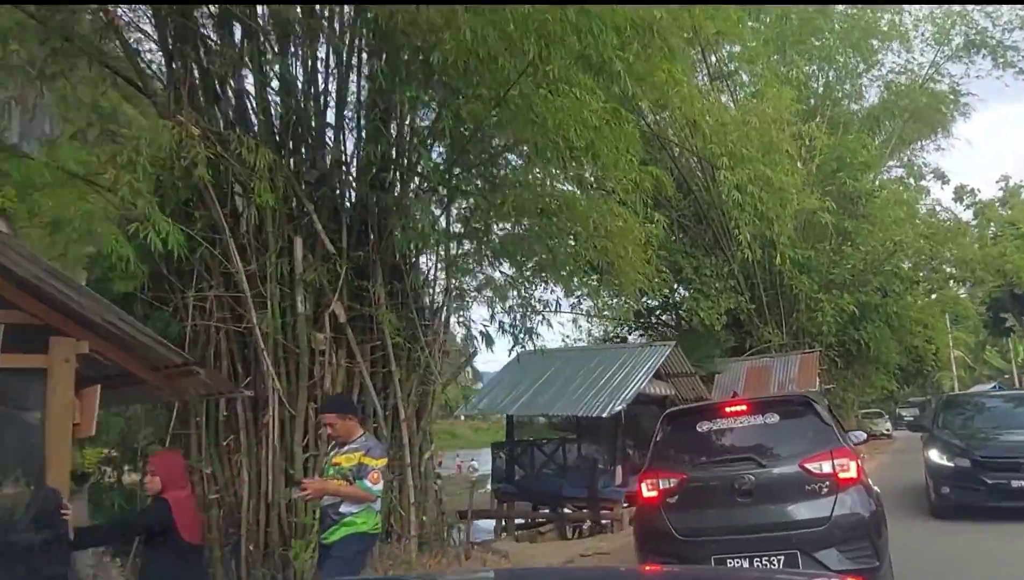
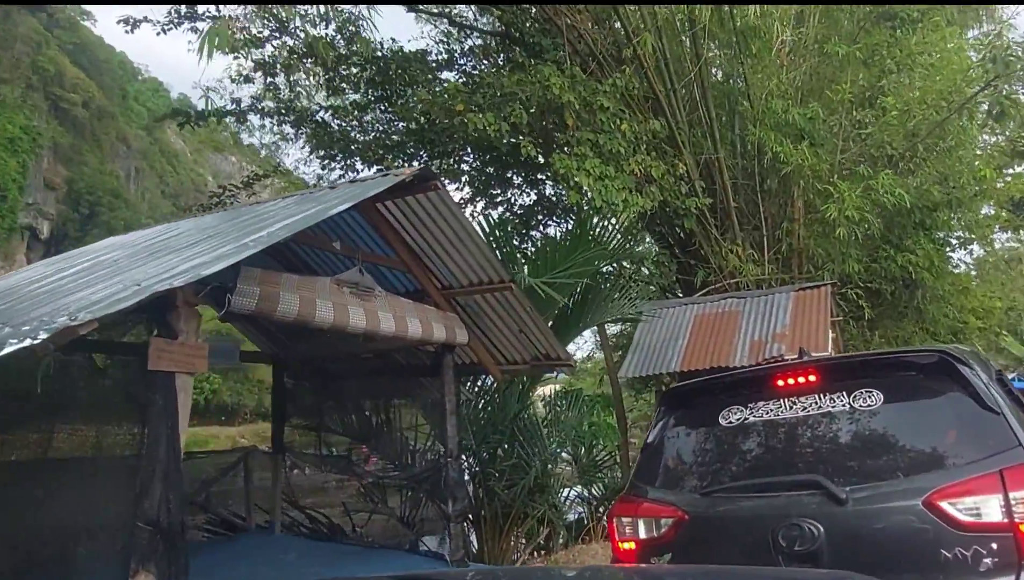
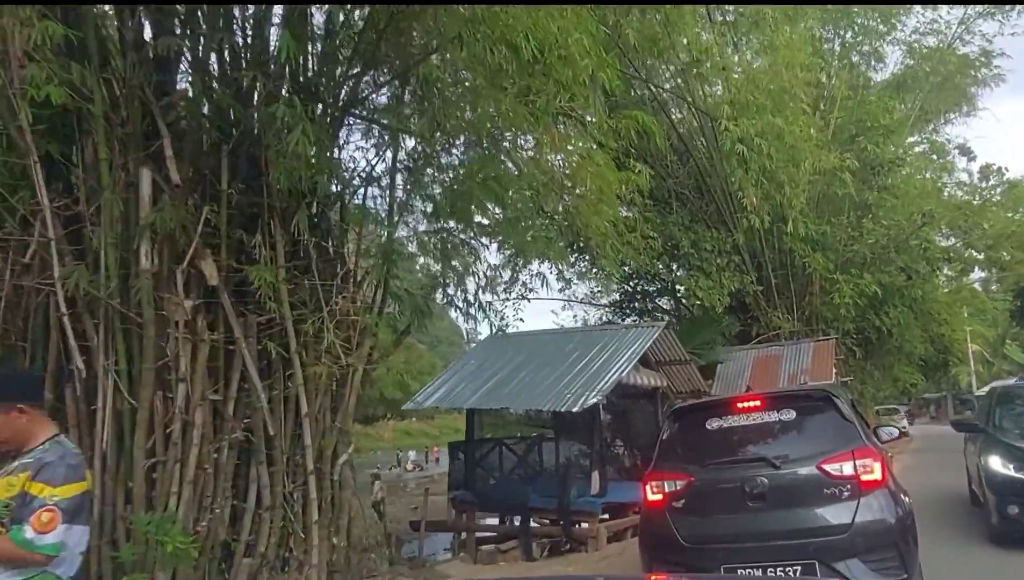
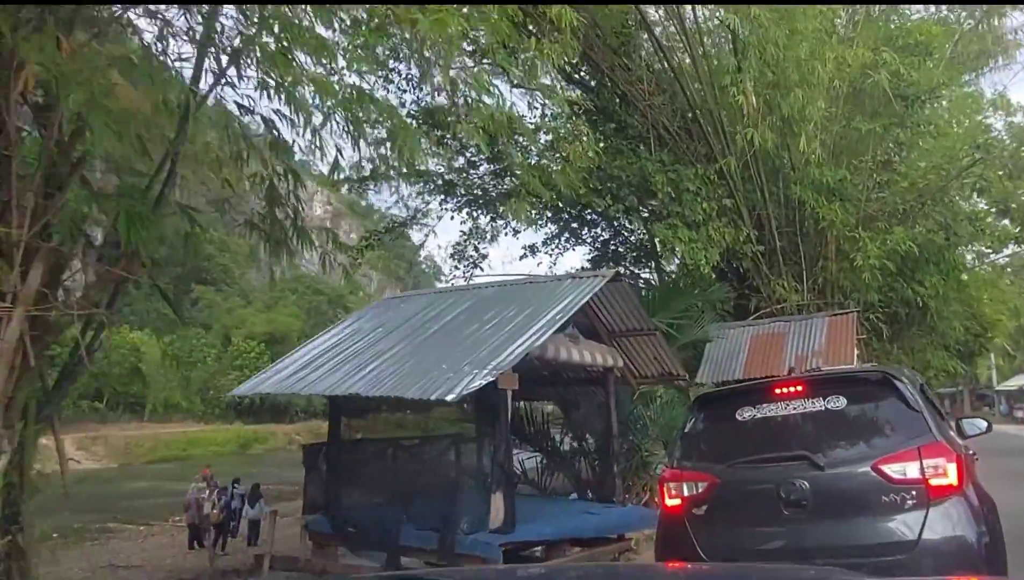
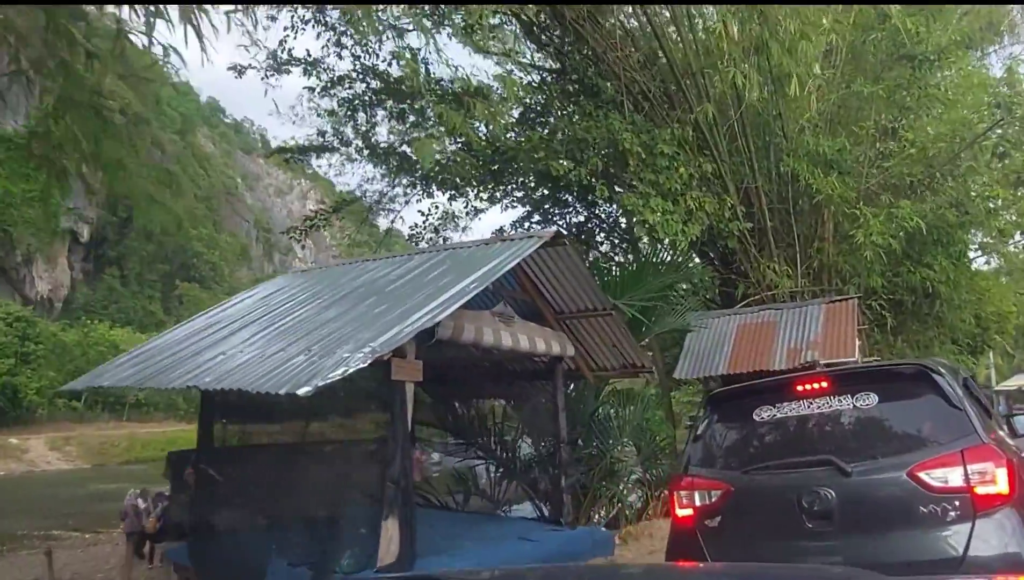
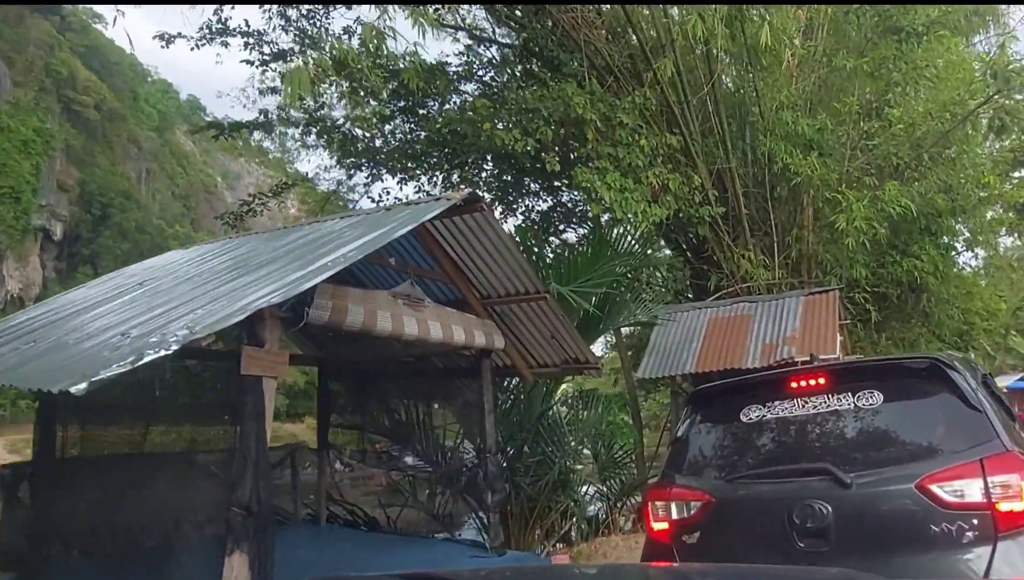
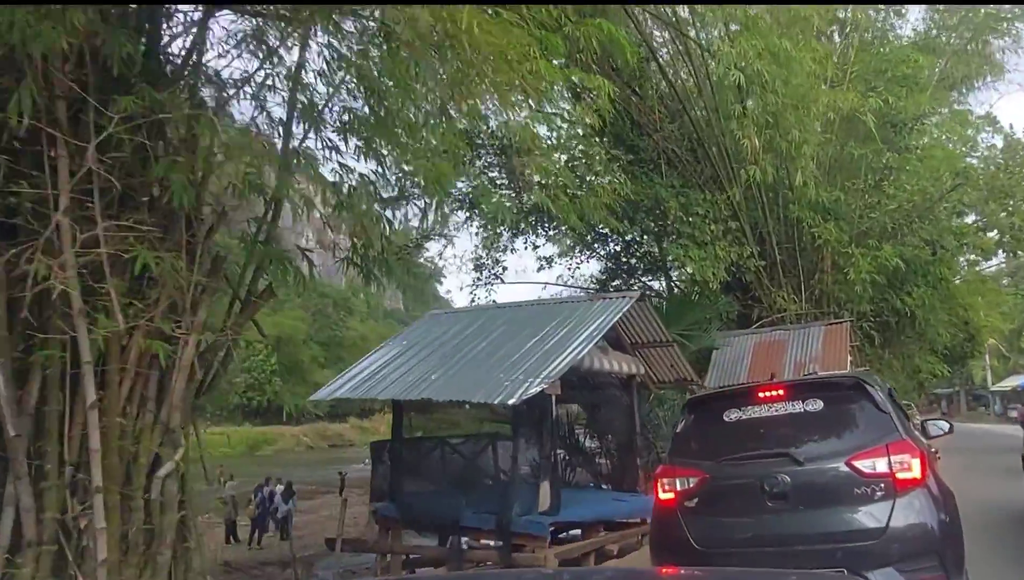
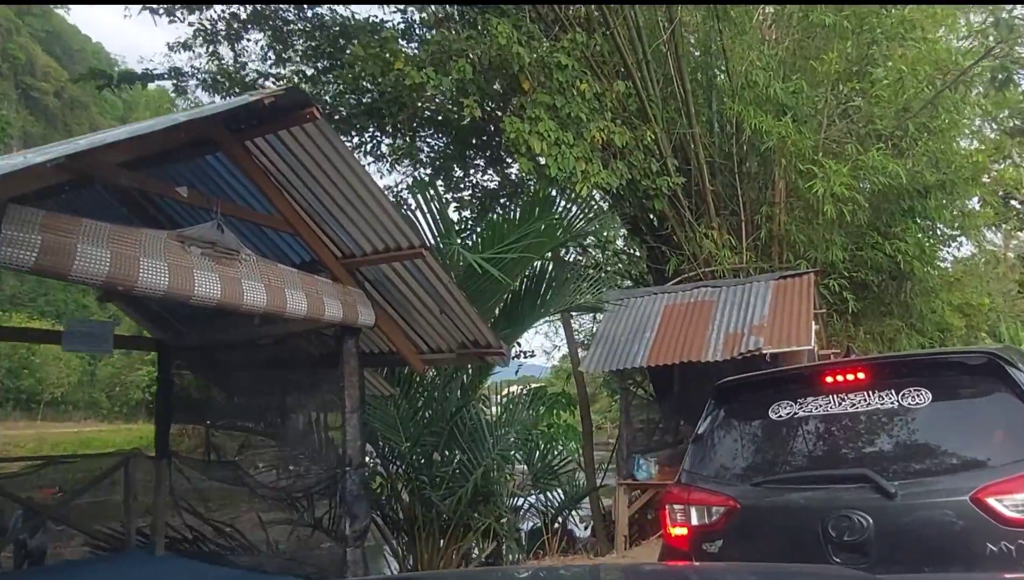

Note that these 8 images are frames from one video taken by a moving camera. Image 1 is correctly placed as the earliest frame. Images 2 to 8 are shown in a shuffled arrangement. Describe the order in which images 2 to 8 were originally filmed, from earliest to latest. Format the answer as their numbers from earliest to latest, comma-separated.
3, 7, 4, 5, 6, 2, 8
